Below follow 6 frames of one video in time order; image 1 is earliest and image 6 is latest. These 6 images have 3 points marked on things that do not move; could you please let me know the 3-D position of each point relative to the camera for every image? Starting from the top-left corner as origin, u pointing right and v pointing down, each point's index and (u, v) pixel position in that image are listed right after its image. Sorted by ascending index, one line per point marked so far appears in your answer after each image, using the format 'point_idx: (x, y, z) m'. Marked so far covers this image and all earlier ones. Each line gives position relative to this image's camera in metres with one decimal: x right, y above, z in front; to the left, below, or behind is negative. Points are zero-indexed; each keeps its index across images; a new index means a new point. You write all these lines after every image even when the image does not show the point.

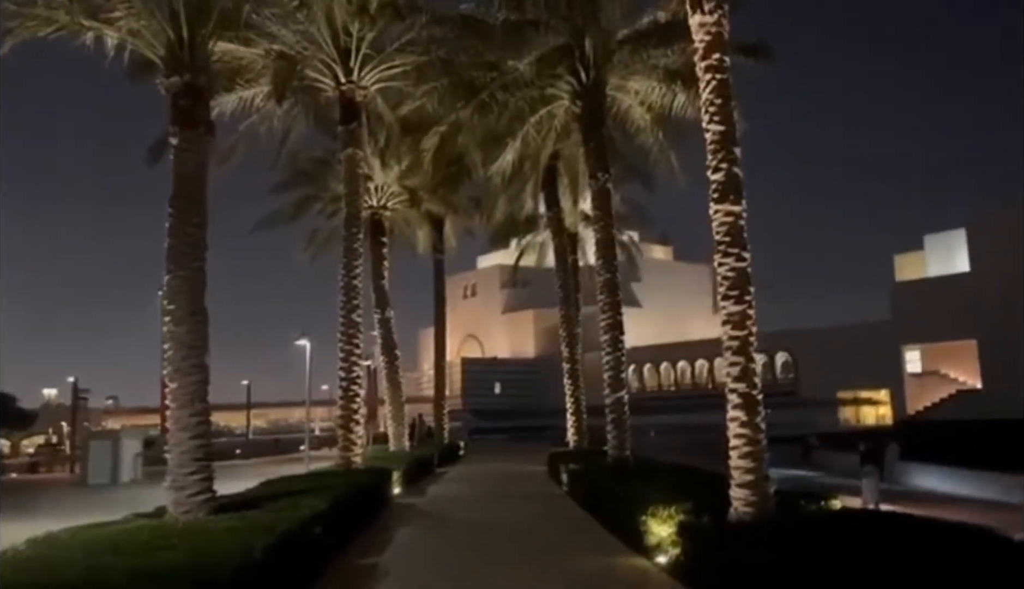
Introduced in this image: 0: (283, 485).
0: (-3.5, -2.9, +16.1) m
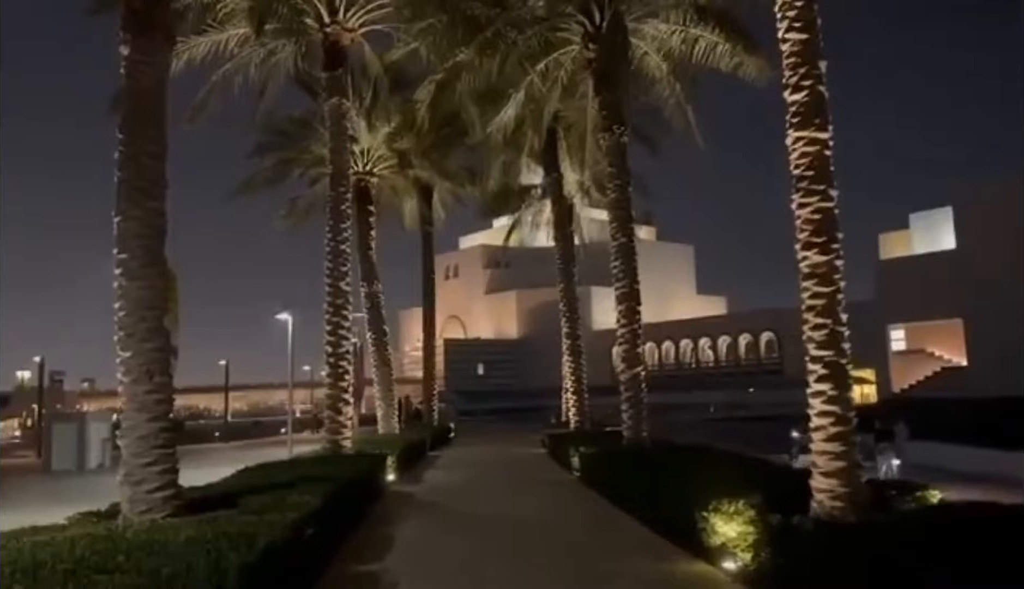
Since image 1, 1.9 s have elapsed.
0: (-3.3, -2.4, +14.0) m
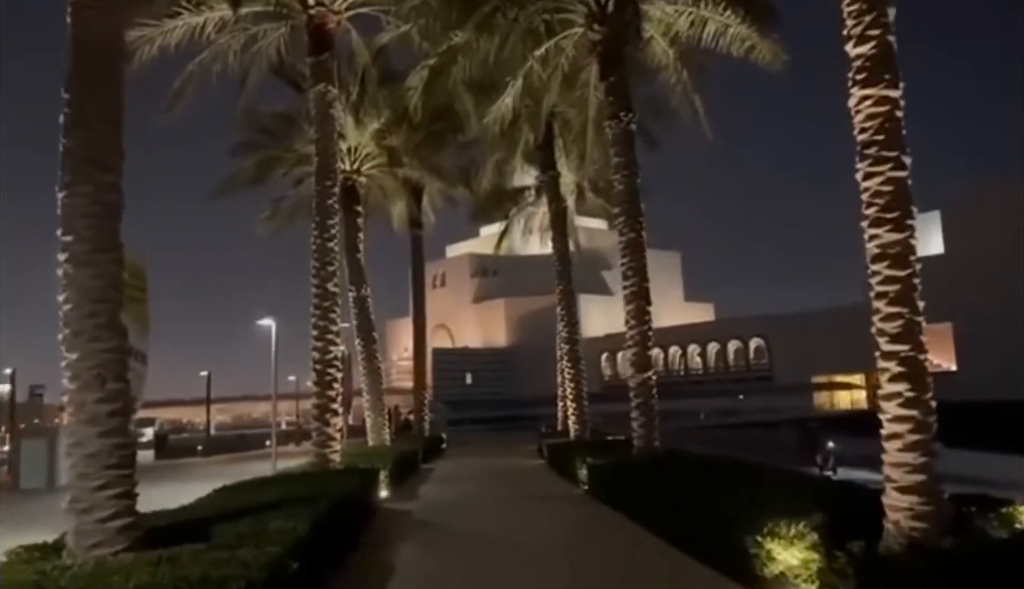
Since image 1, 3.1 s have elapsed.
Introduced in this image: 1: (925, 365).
0: (-3.2, -2.4, +12.5) m
1: (+3.1, -0.5, +7.9) m
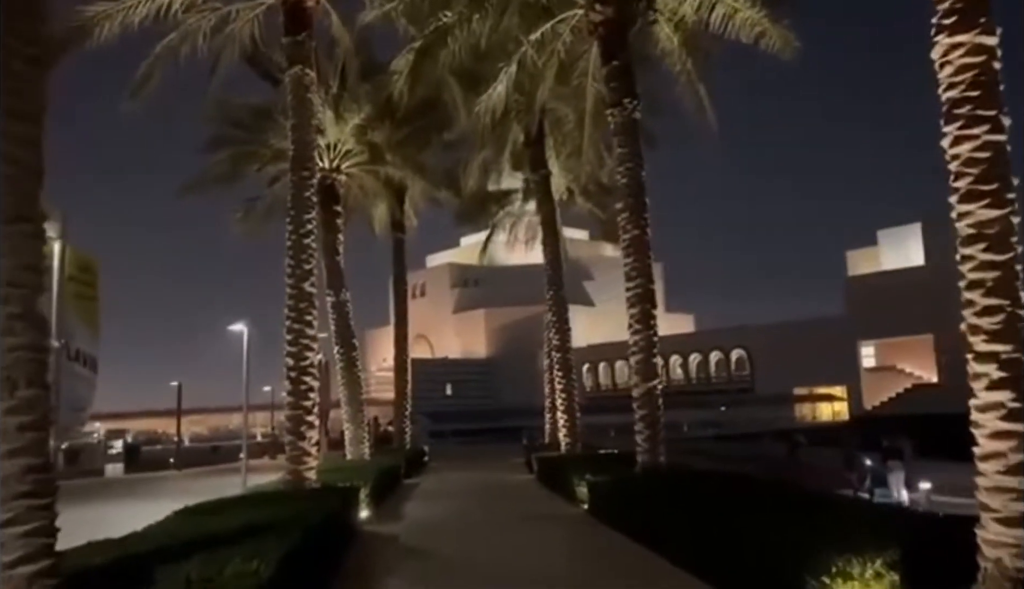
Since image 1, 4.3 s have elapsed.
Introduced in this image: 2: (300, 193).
0: (-3.2, -2.3, +10.9) m
1: (+3.2, -0.5, +6.5) m
2: (-3.4, +1.6, +16.8) m
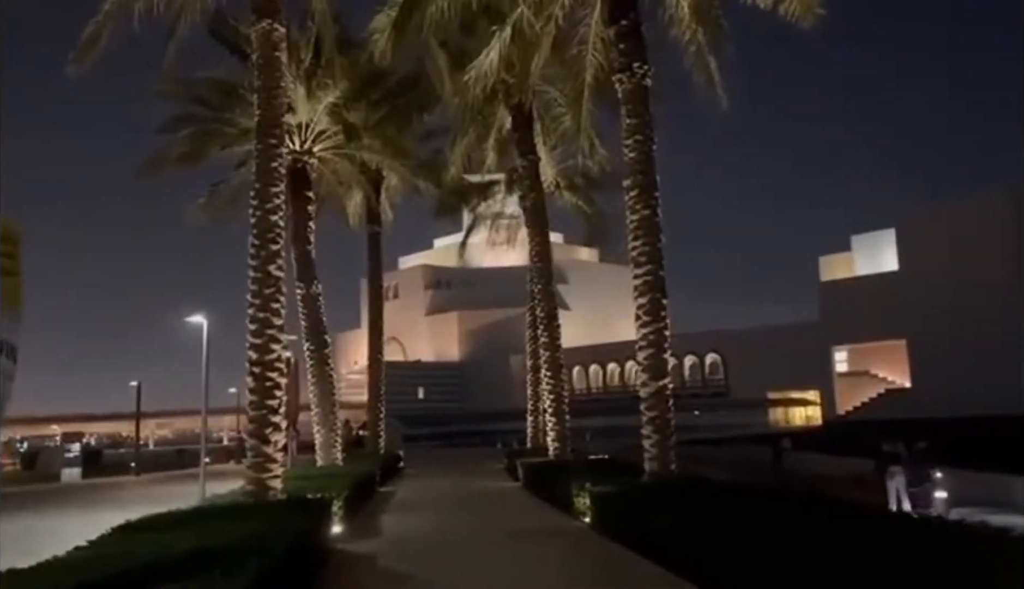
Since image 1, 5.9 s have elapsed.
0: (-3.1, -2.1, +8.9) m
1: (+3.4, -0.3, +4.7) m
2: (-3.4, +1.8, +14.9) m
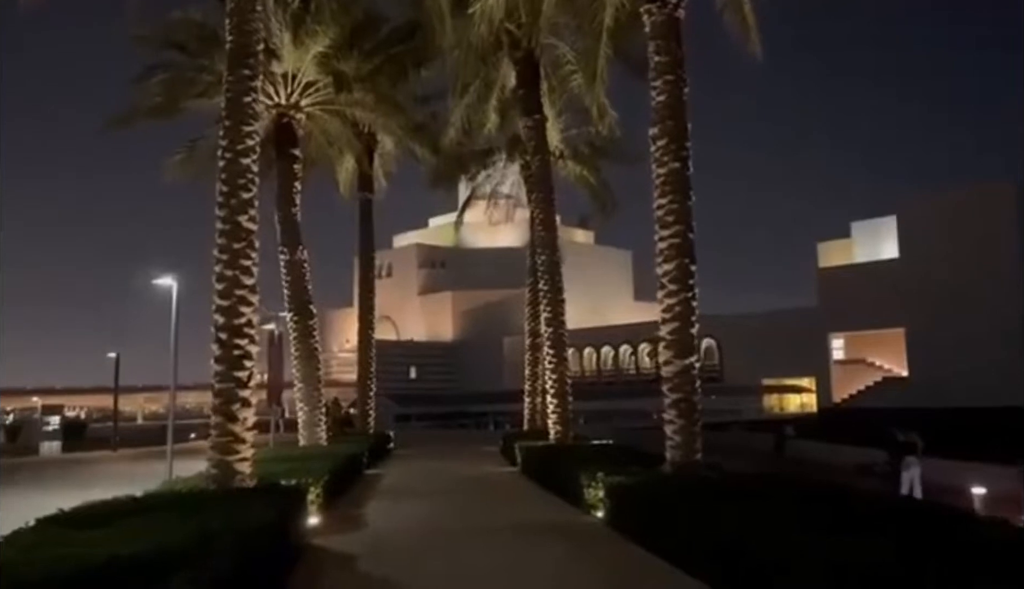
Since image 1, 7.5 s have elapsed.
0: (-3.0, -1.7, +7.1) m
1: (+3.5, 0.0, +2.8) m
2: (-3.3, +2.4, +12.9) m
